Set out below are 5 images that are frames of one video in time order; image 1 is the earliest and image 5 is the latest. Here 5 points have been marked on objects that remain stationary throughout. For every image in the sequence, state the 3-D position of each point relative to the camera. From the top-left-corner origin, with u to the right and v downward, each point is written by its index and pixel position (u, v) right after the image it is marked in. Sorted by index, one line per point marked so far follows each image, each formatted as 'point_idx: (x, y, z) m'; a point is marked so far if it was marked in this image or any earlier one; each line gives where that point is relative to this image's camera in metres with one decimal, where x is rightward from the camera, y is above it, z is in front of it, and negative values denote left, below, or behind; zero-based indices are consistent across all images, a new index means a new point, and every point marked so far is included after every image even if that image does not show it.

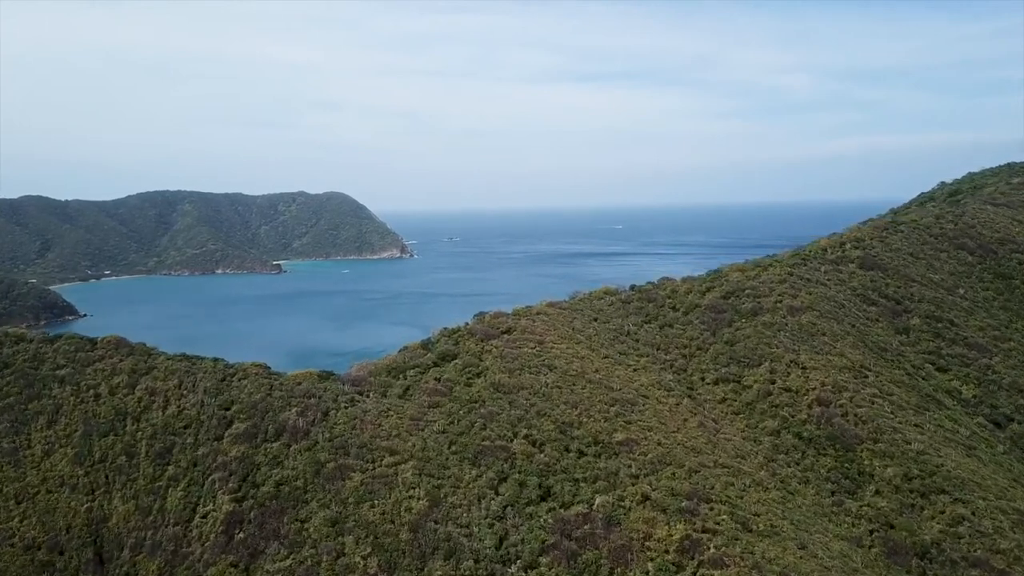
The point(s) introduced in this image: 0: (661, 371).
0: (+4.2, -2.4, +18.6) m
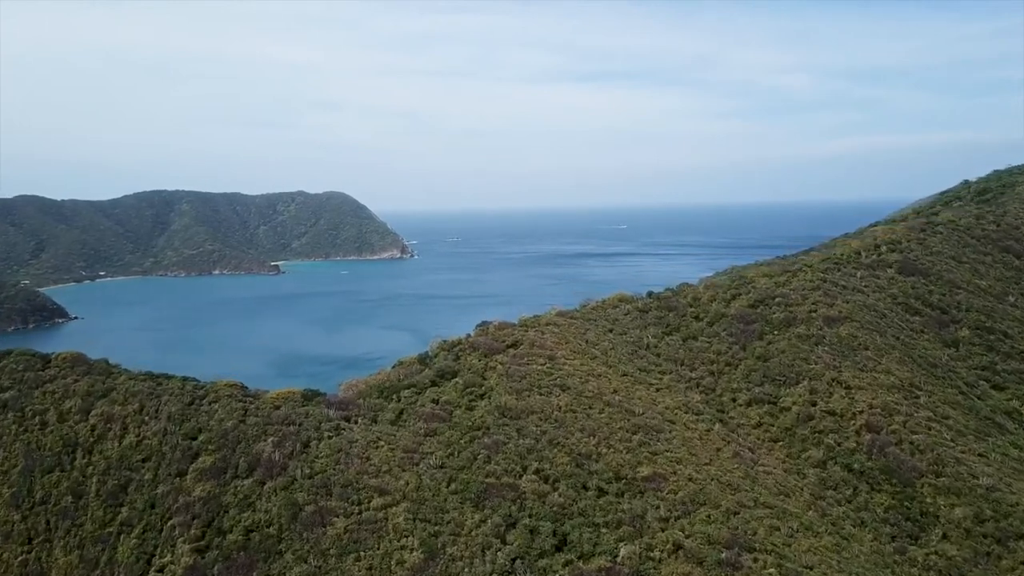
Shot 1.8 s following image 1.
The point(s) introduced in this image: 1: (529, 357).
0: (+4.4, -2.6, +16.6) m
1: (+0.4, -1.8, +16.9) m
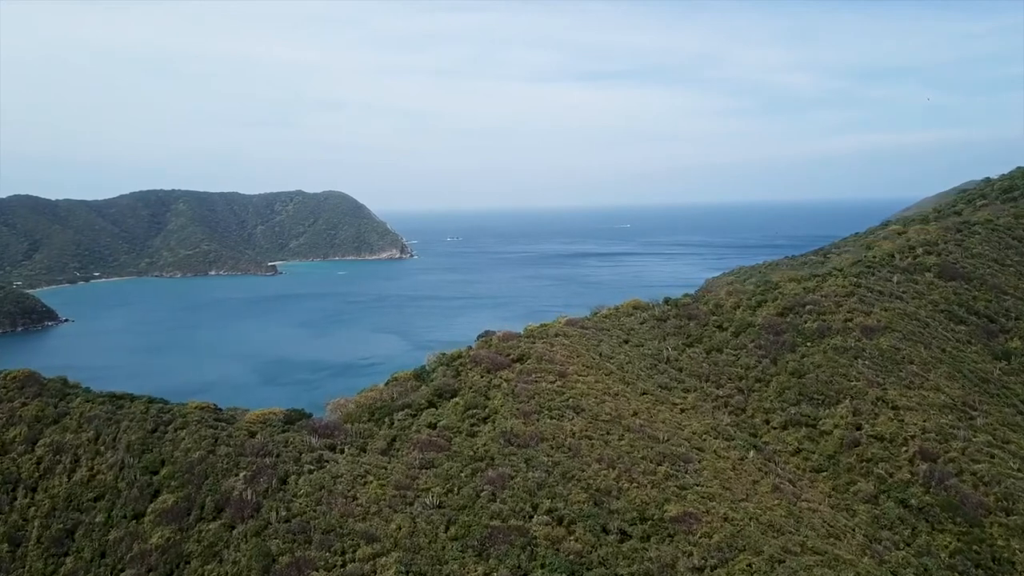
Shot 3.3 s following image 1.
0: (+4.6, -2.8, +14.8) m
1: (+0.6, -2.0, +15.1) m
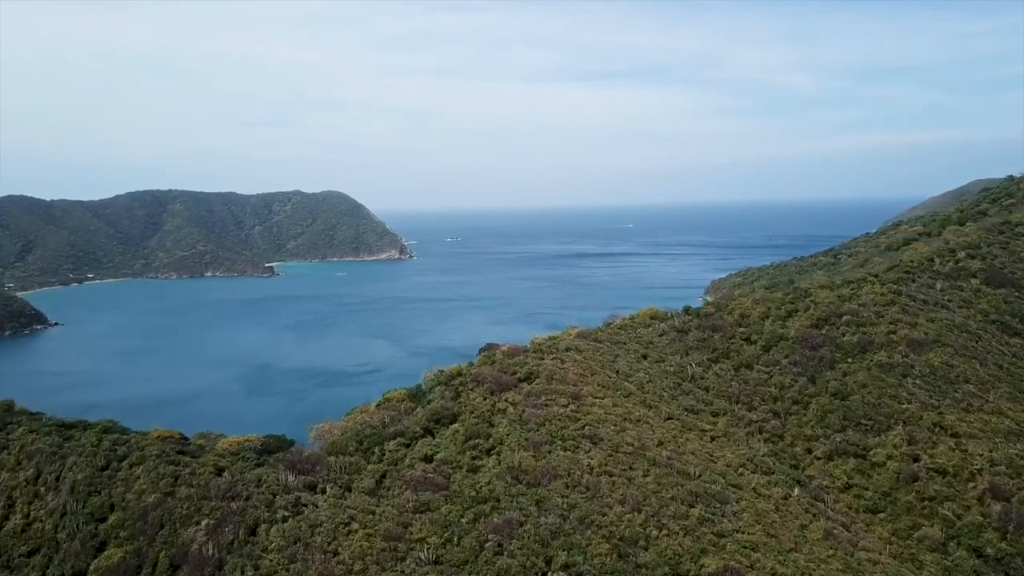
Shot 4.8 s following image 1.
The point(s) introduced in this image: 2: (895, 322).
0: (+4.7, -3.0, +13.0) m
1: (+0.7, -2.2, +13.3) m
2: (+9.3, -0.8, +16.1) m
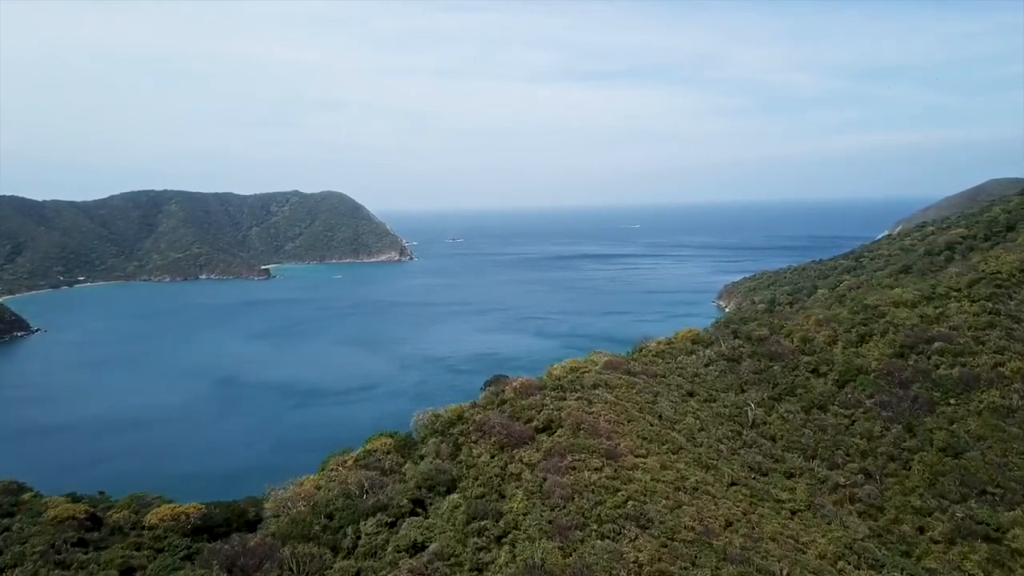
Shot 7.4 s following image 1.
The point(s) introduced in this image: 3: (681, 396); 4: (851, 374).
0: (+5.0, -3.4, +9.9) m
1: (+1.0, -2.6, +10.2) m
2: (+9.6, -1.2, +13.0) m
3: (+3.2, -2.1, +12.7) m
4: (+6.7, -1.7, +13.1) m
